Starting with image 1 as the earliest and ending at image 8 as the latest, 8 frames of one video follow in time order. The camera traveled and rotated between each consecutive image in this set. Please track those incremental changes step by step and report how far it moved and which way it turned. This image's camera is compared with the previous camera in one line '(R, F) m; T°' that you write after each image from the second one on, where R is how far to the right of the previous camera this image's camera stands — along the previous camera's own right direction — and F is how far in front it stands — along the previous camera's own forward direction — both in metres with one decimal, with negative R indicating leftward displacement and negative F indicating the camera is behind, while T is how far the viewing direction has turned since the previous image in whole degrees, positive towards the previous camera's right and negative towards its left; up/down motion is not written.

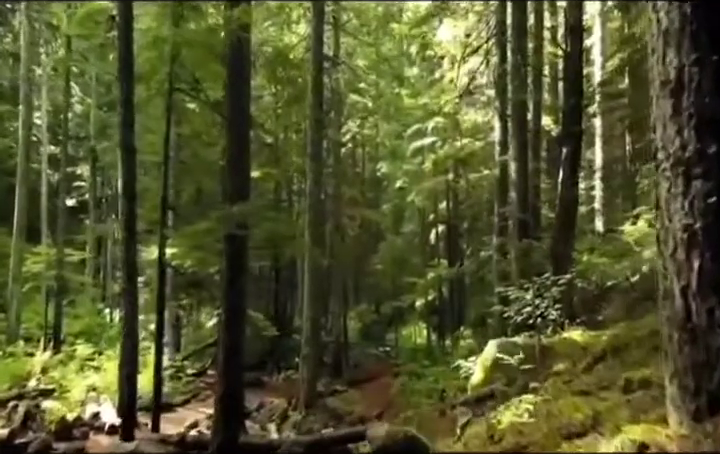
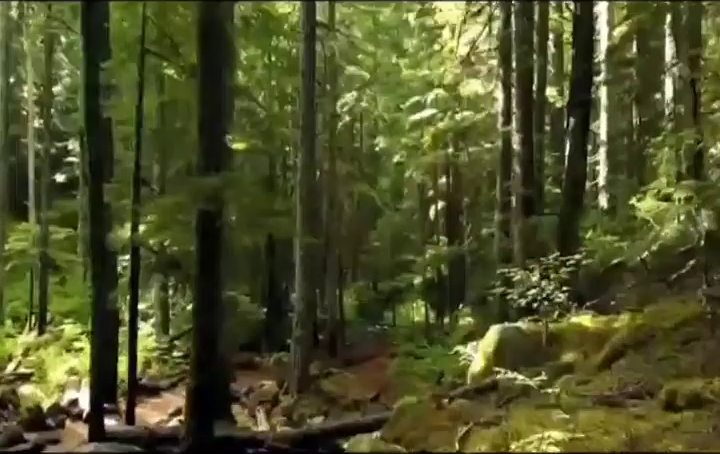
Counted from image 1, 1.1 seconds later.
(+0.1, +0.7) m; 0°
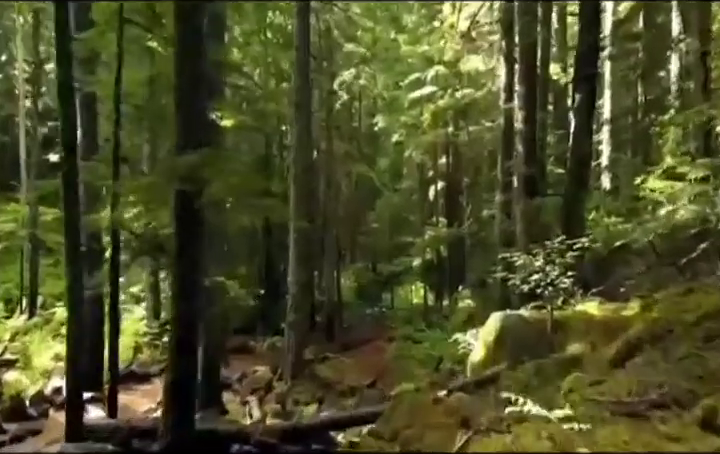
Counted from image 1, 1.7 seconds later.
(+0.1, +0.5) m; 0°
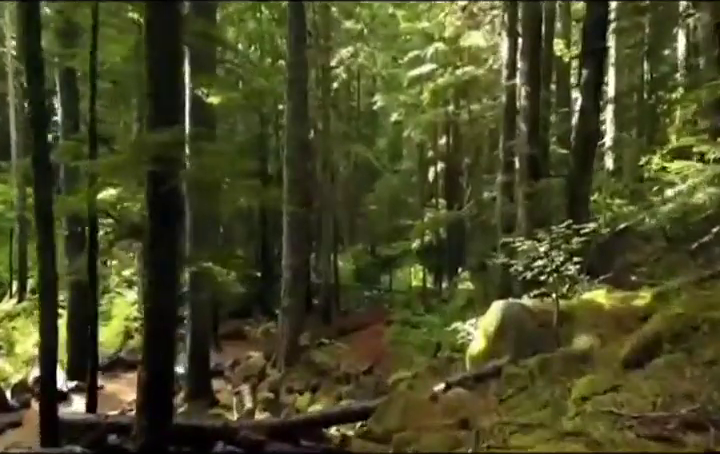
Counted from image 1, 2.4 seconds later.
(+0.1, +0.5) m; 0°
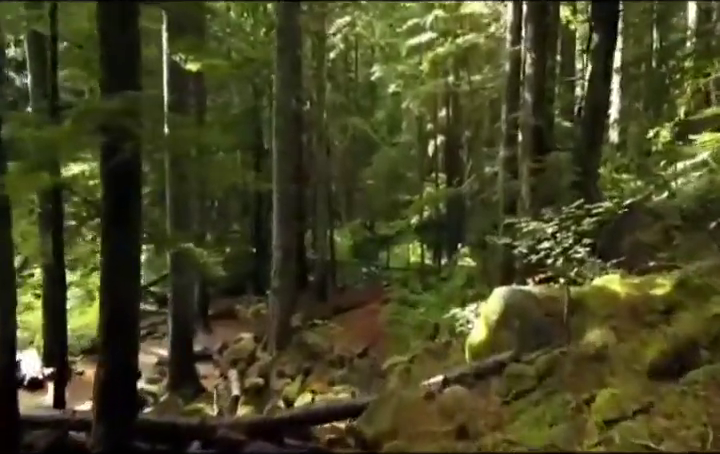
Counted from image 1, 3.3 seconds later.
(+0.1, +0.6) m; 0°
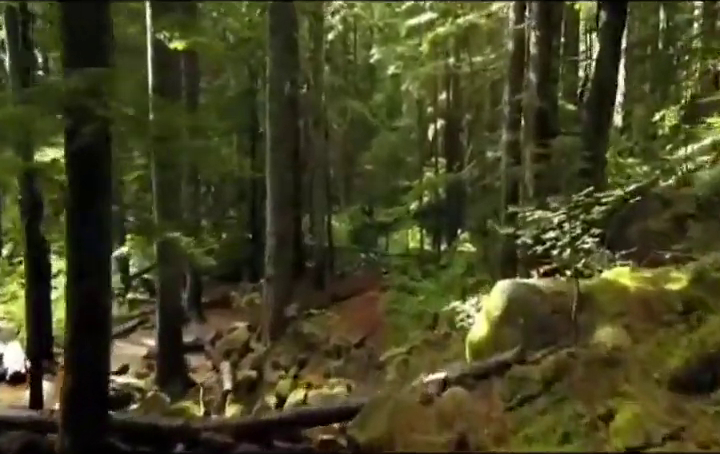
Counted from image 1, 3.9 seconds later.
(+0.1, +0.4) m; 0°
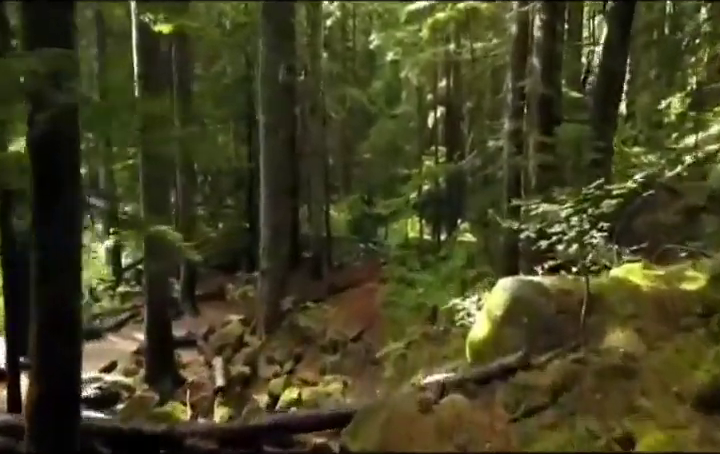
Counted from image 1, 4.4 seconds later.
(0.0, +0.3) m; 0°
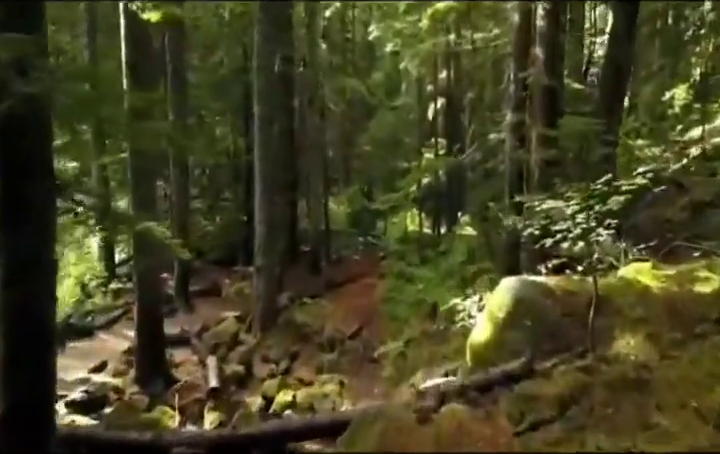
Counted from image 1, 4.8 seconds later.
(0.0, +0.3) m; 0°
